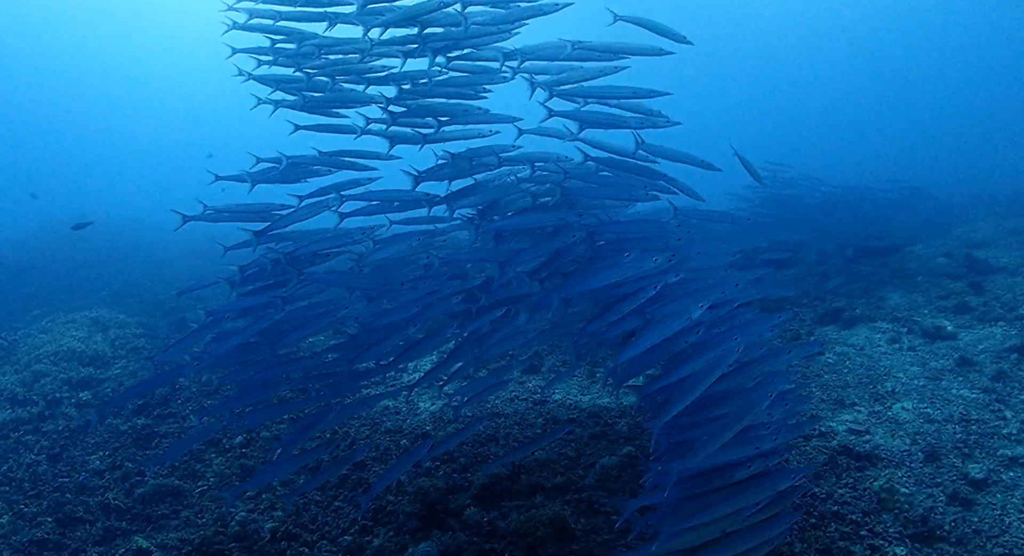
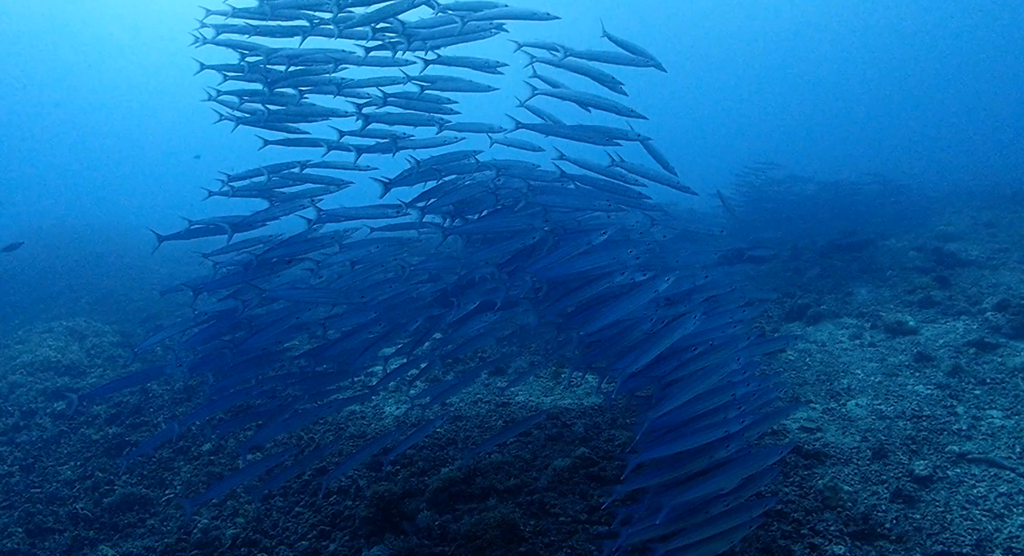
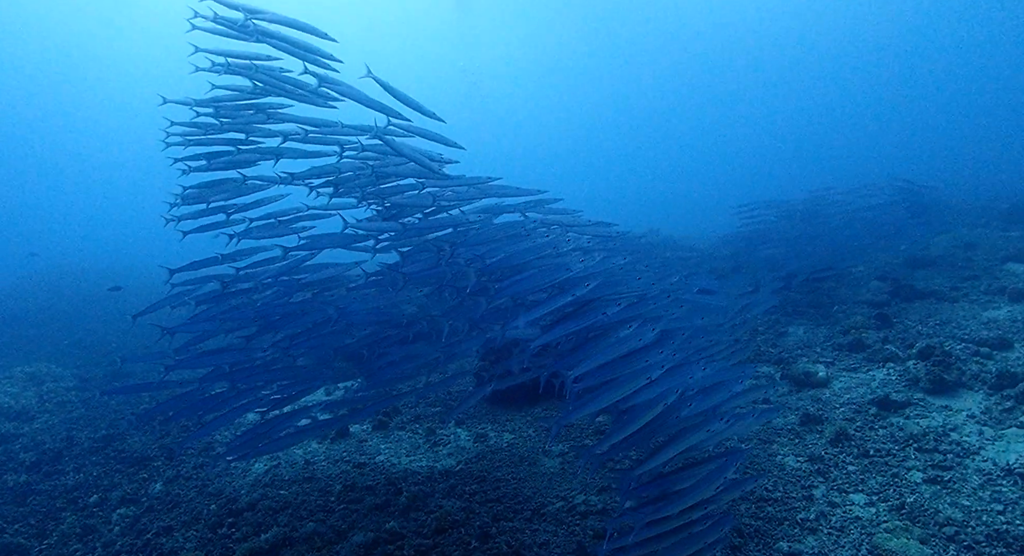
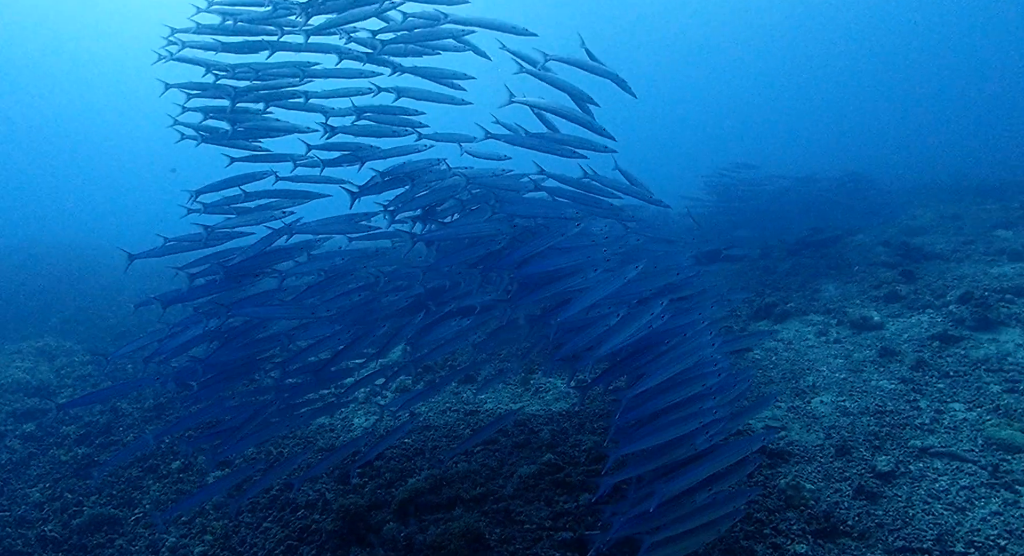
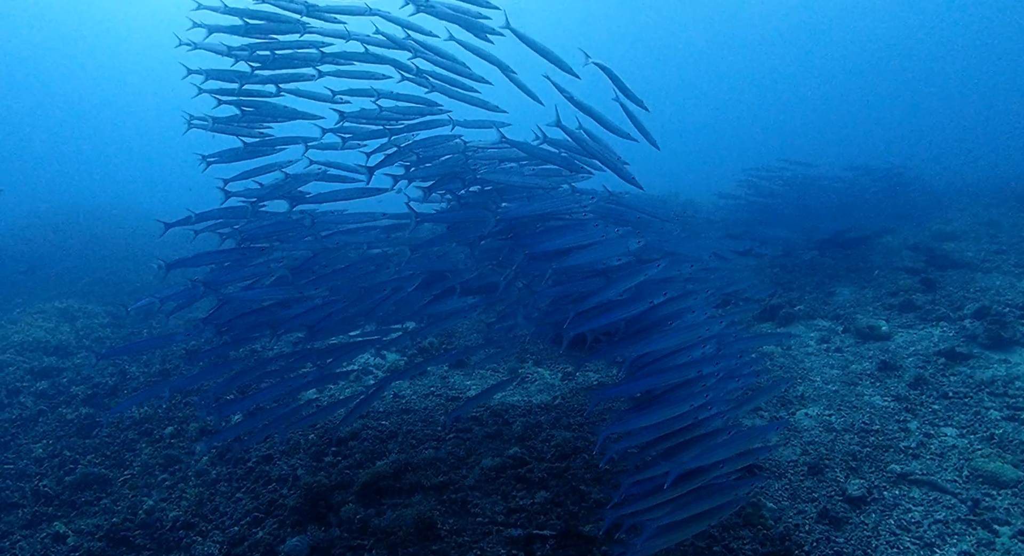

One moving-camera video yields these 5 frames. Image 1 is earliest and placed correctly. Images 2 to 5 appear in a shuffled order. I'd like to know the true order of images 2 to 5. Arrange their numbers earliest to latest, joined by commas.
2, 4, 5, 3
